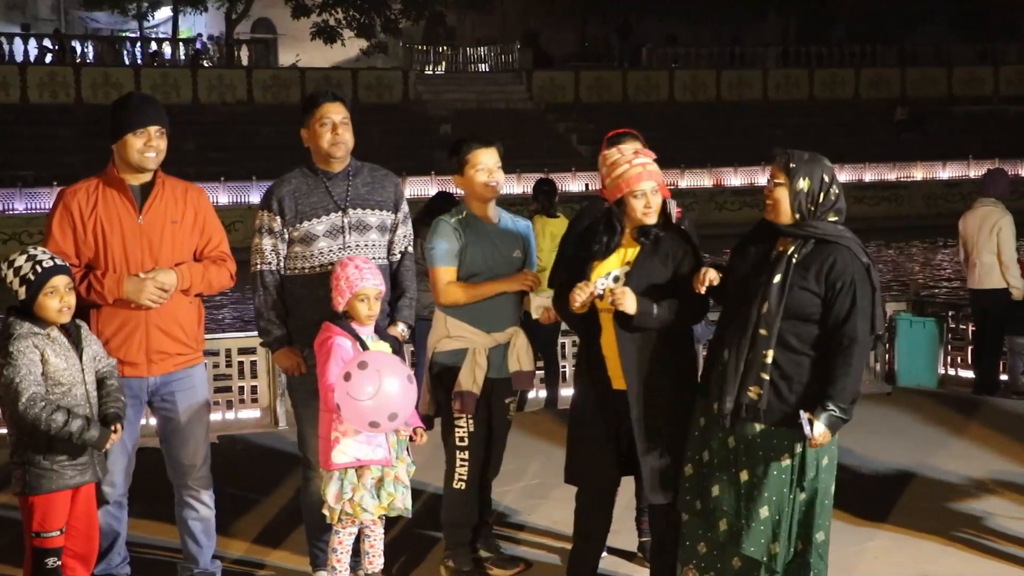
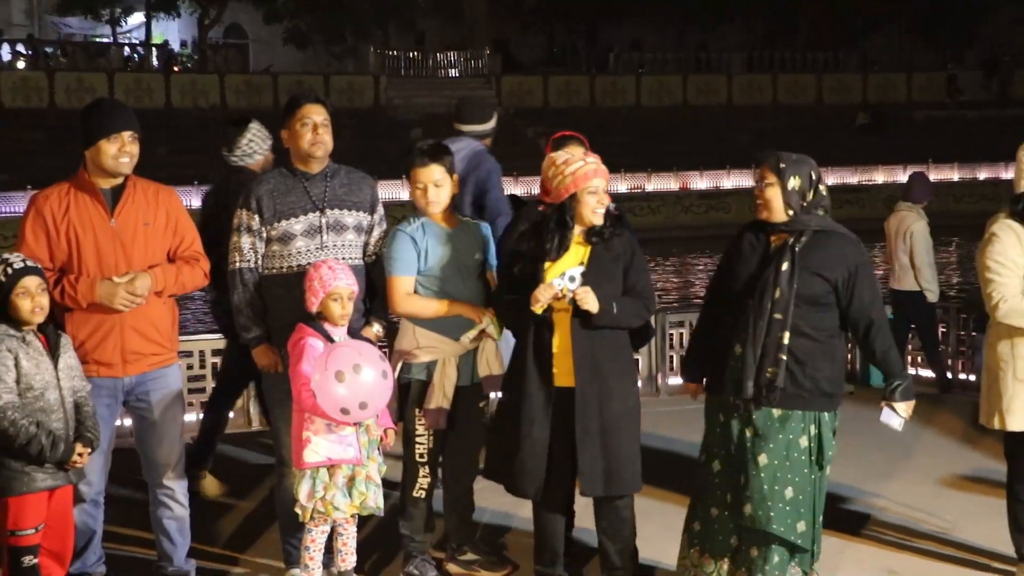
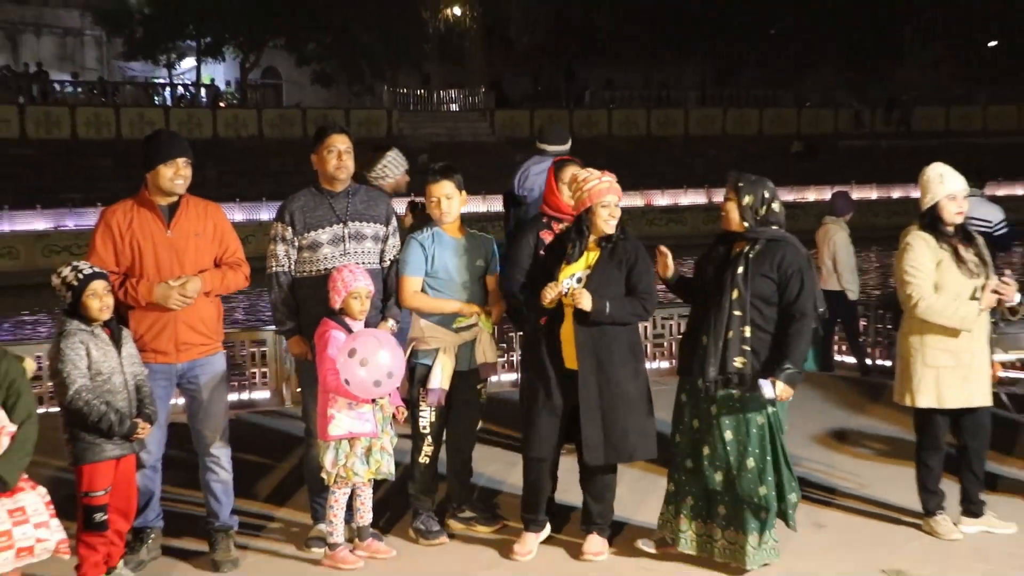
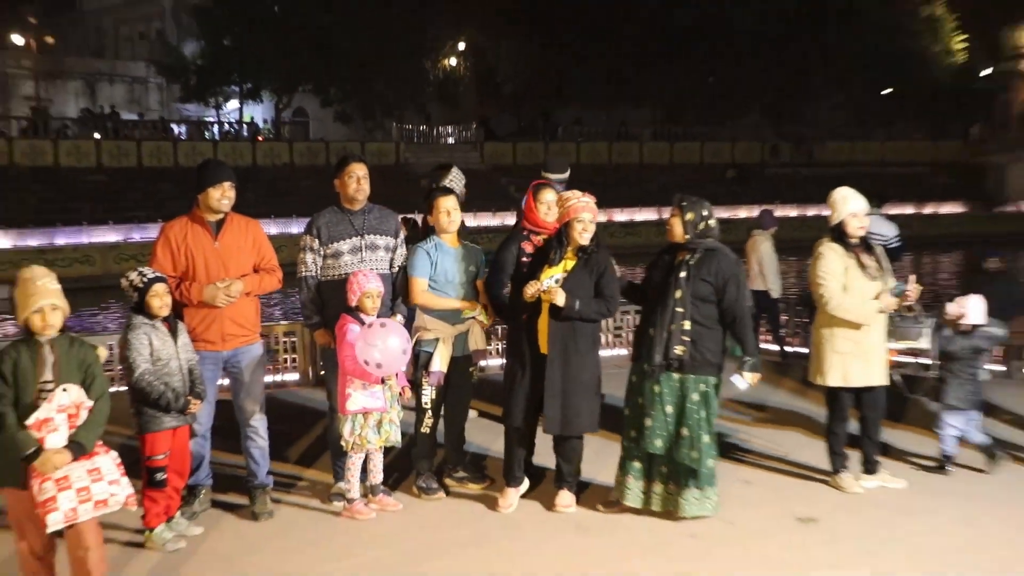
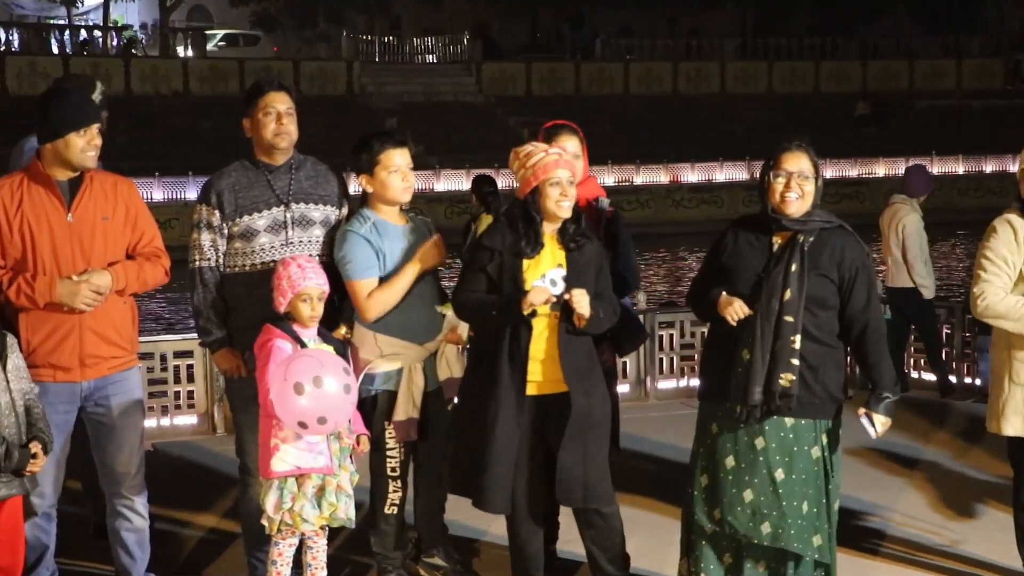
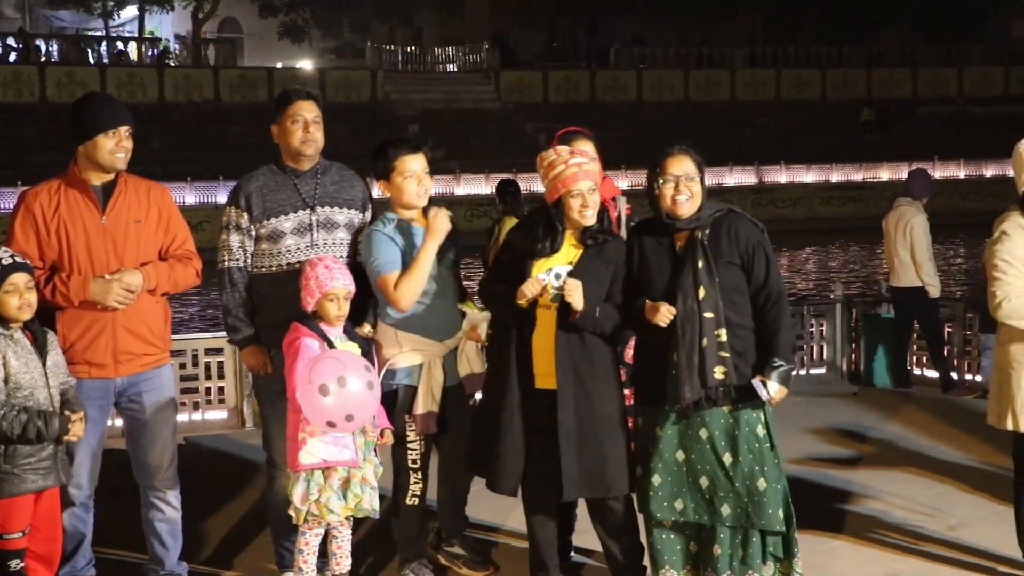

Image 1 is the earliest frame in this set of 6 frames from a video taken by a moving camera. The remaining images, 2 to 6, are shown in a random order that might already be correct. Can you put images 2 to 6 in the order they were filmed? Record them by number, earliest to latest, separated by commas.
6, 5, 2, 3, 4
